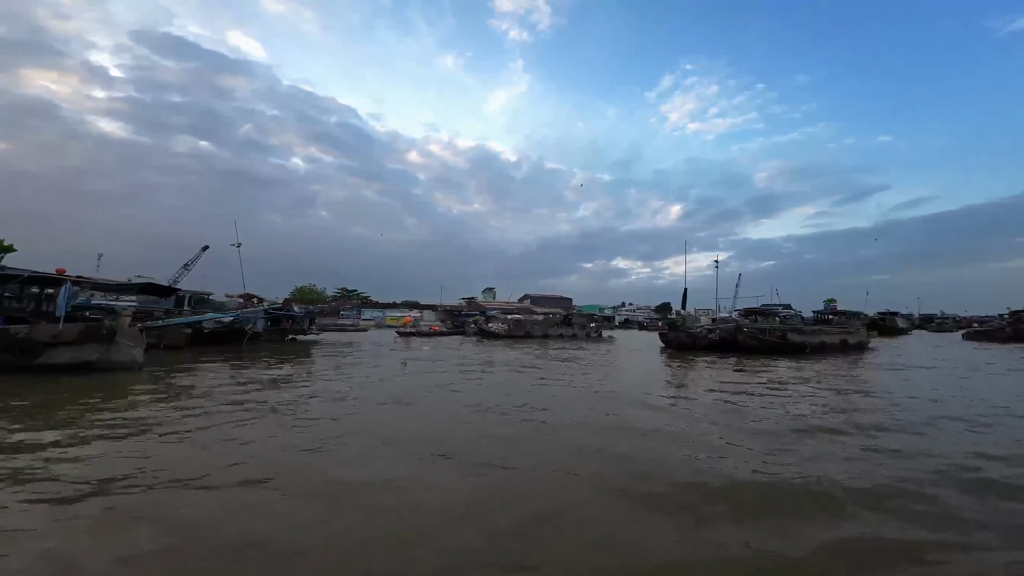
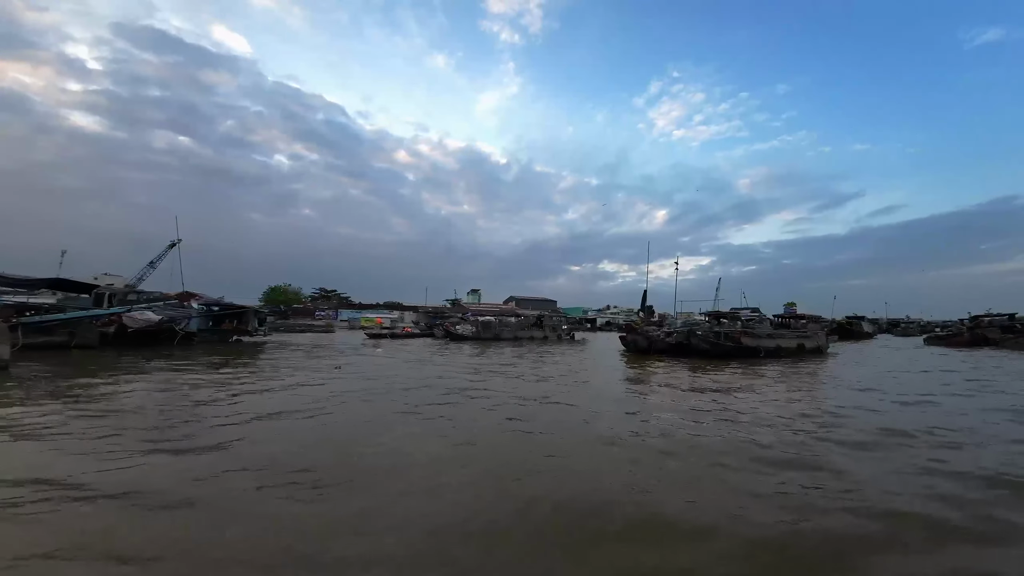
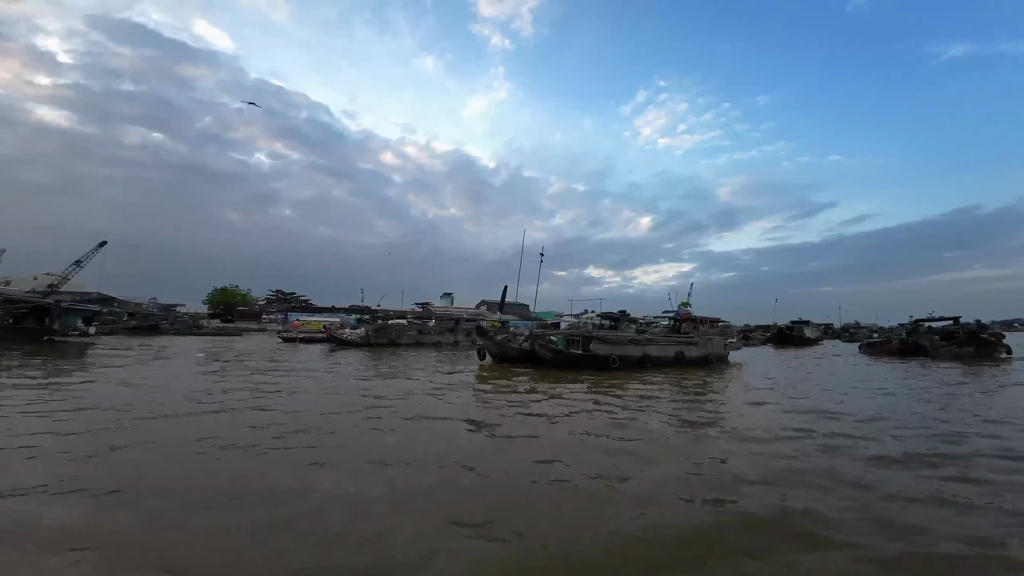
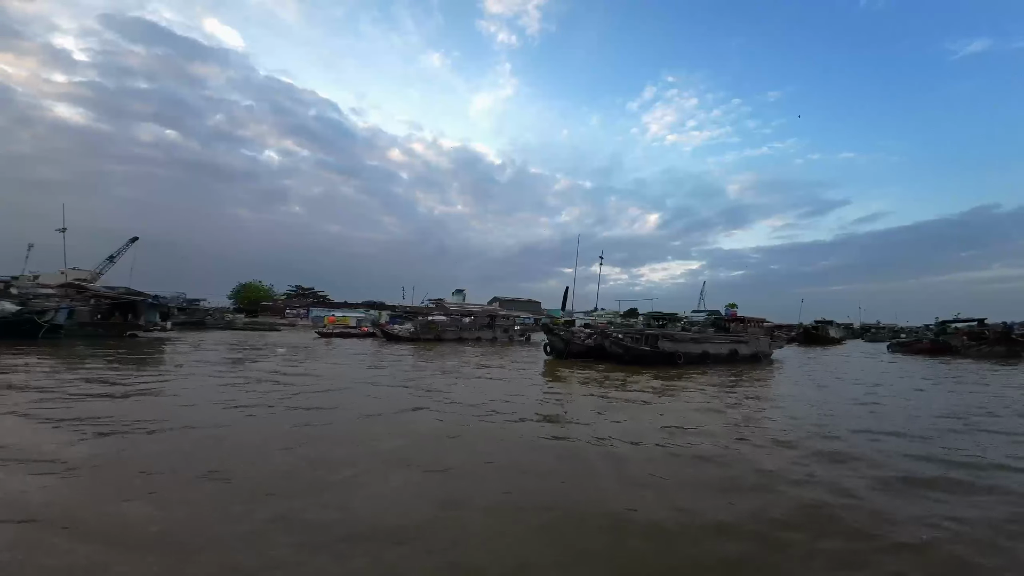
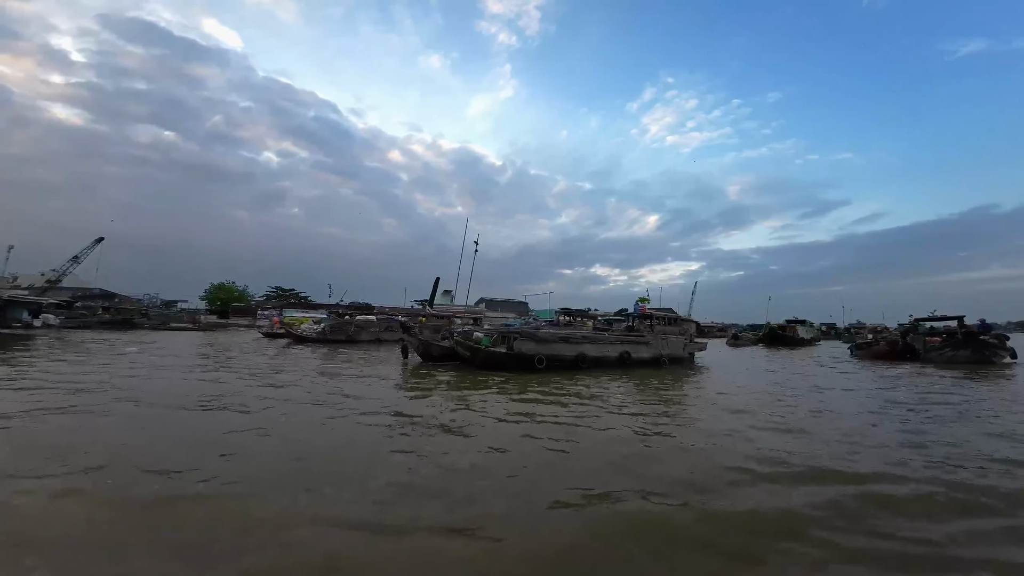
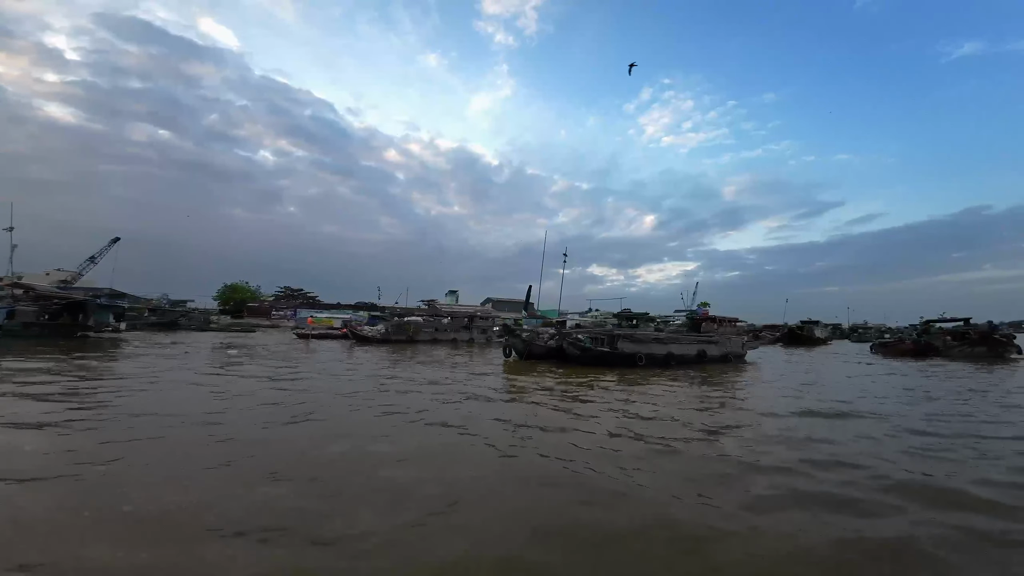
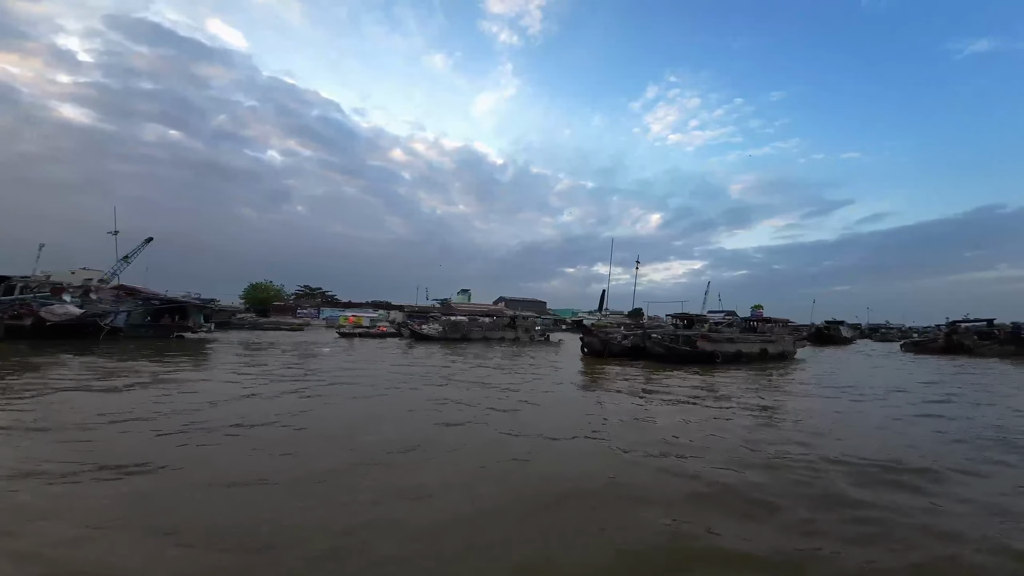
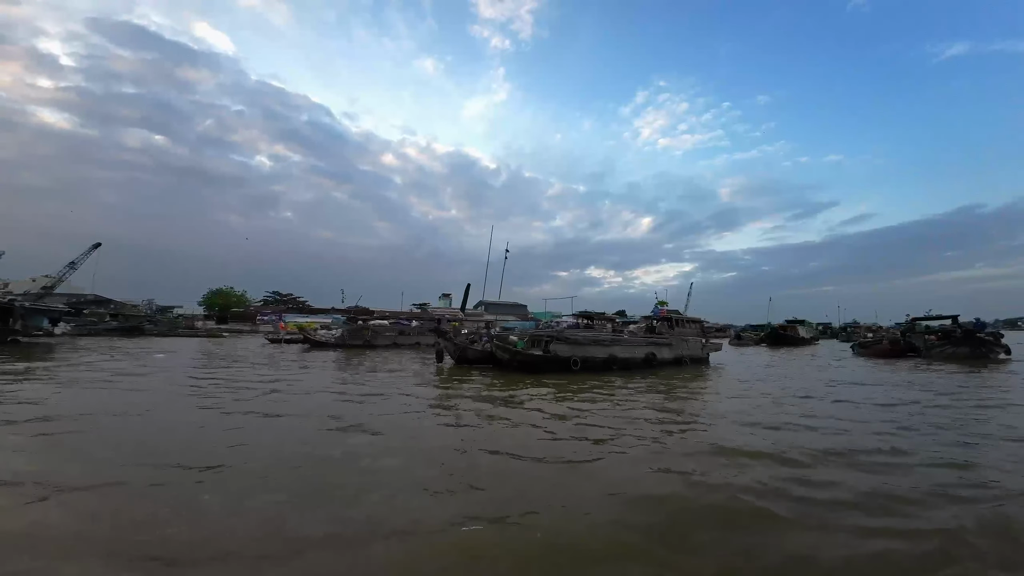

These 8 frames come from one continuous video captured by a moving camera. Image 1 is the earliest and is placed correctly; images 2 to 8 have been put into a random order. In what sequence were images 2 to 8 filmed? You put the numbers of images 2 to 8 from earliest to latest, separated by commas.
2, 7, 4, 6, 3, 8, 5
